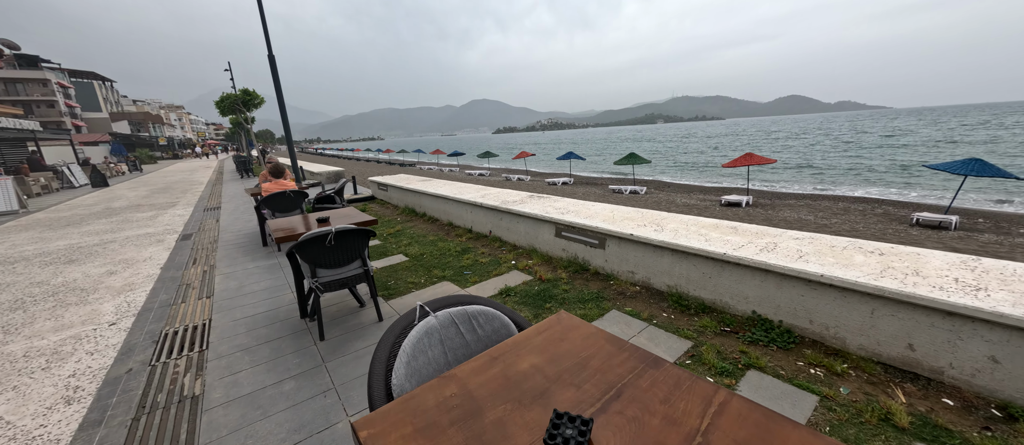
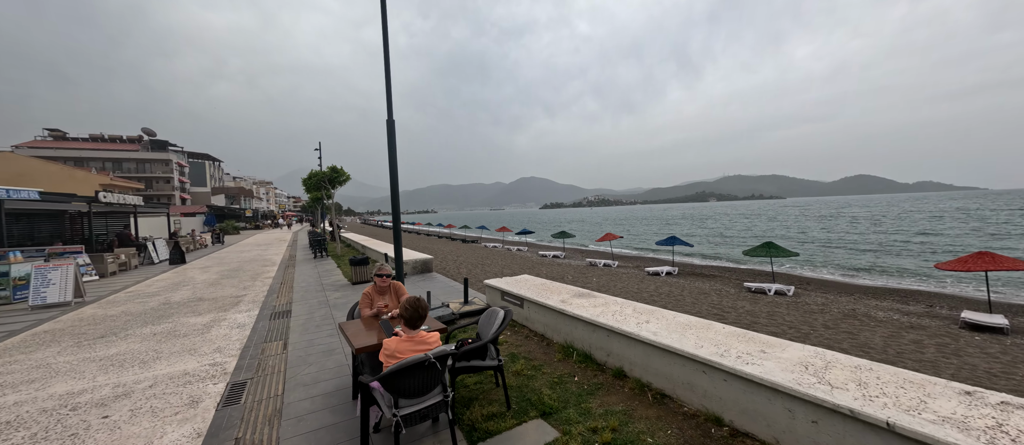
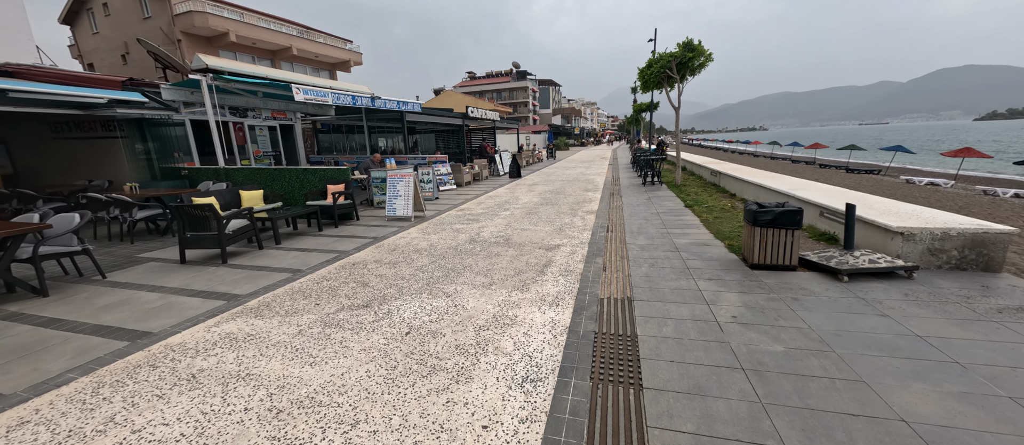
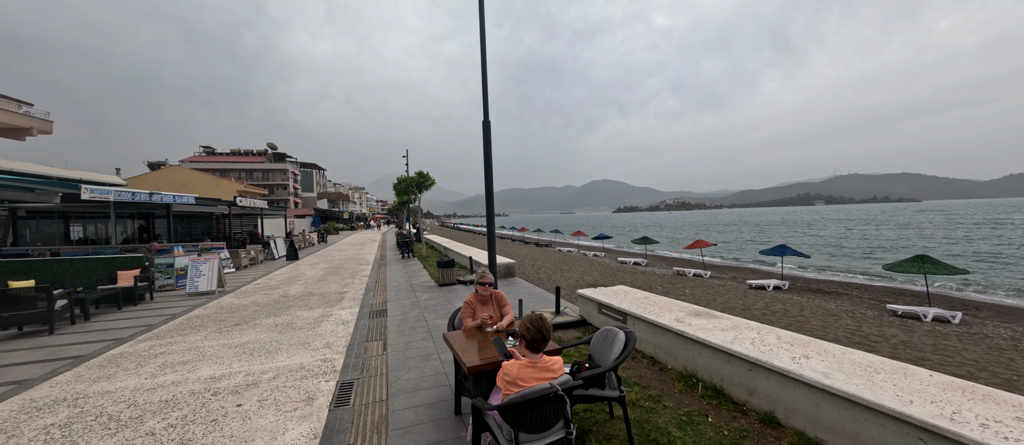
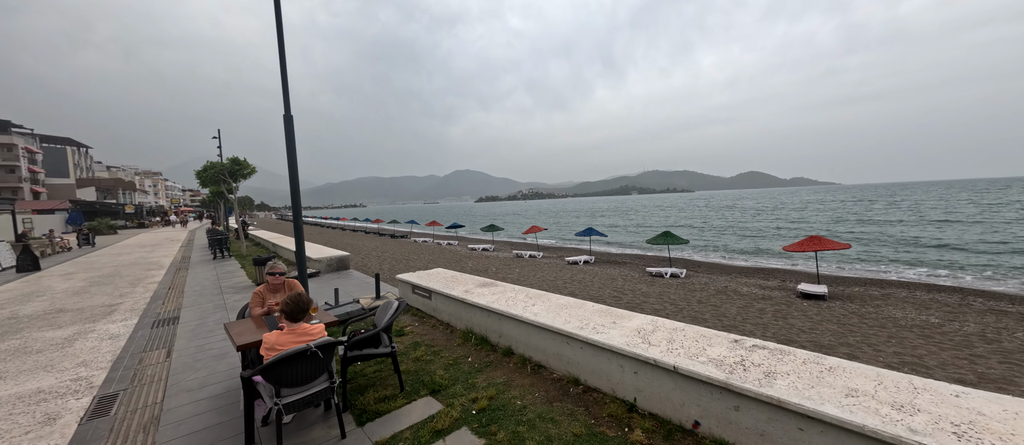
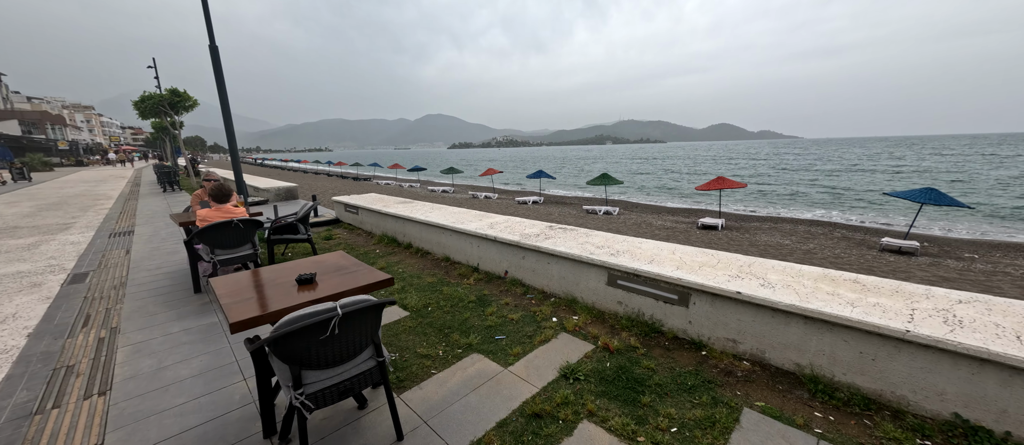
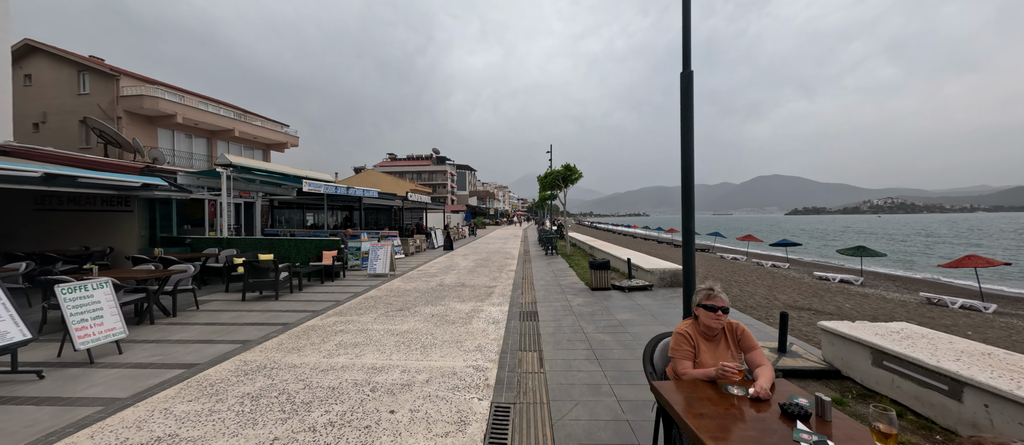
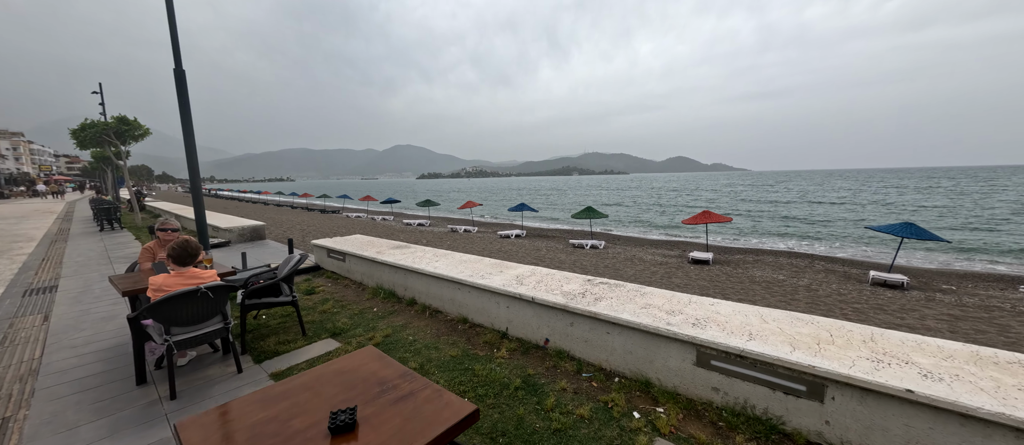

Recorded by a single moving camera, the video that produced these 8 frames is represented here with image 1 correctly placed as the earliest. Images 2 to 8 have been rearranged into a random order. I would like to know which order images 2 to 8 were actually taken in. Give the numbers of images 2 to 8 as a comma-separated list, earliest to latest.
6, 8, 5, 2, 4, 7, 3
